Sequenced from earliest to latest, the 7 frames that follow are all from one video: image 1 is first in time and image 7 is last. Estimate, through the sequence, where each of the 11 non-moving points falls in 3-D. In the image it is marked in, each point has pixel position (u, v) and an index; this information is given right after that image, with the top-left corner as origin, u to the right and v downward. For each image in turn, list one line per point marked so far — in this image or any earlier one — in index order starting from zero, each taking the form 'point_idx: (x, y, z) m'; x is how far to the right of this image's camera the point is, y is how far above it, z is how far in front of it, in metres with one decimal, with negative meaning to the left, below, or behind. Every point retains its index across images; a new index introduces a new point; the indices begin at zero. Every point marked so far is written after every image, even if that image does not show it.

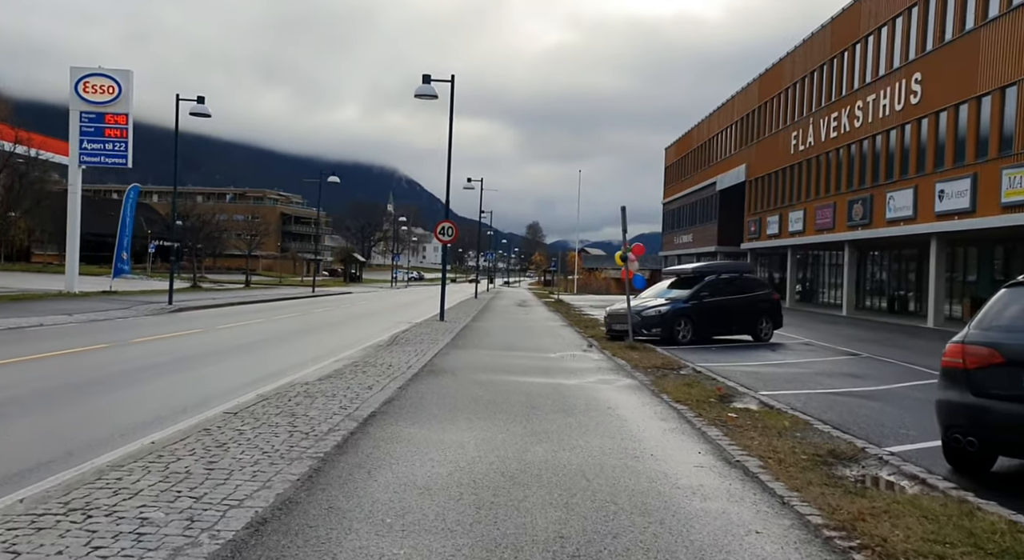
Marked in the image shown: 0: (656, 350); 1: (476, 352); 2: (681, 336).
0: (+3.3, -1.6, +16.3) m
1: (-0.7, -1.5, +14.1) m
2: (+4.4, -1.4, +18.3) m
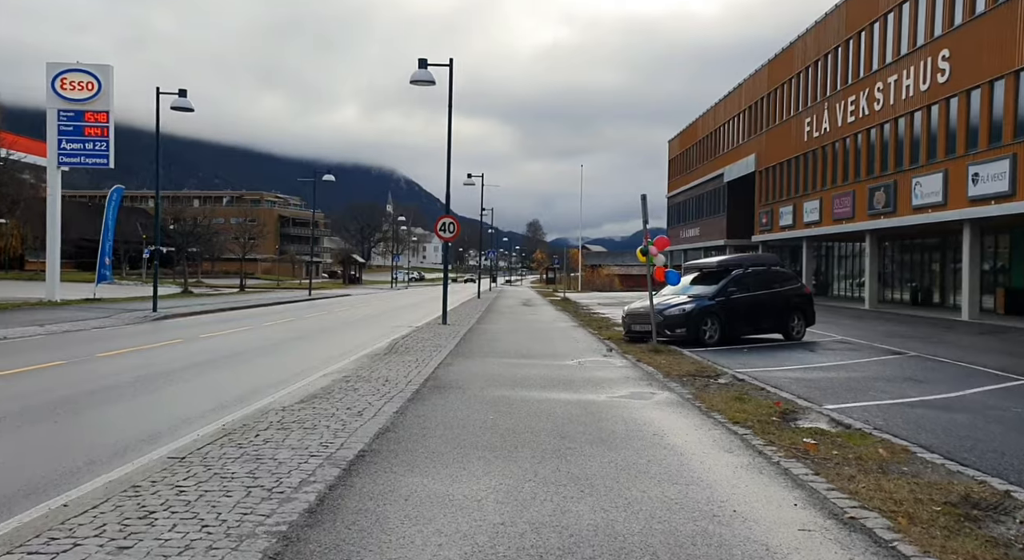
0: (+3.5, -1.5, +14.6) m
1: (-0.5, -1.5, +12.5) m
2: (+4.6, -1.3, +16.7) m
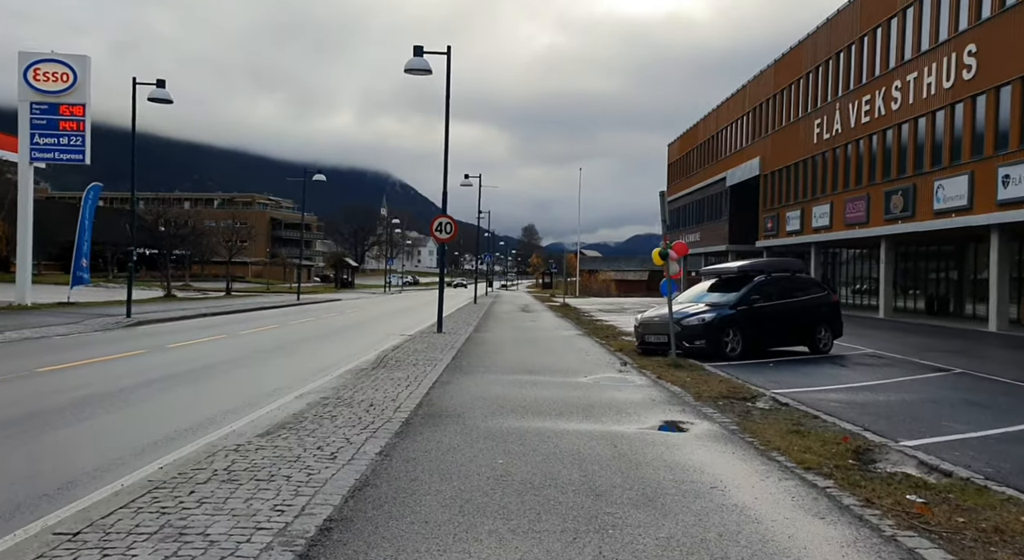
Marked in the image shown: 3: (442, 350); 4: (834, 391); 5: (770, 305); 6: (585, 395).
0: (+3.6, -1.7, +13.1) m
1: (-0.4, -1.6, +10.9) m
2: (+4.7, -1.5, +15.2) m
3: (-1.5, -1.5, +15.2) m
4: (+5.0, -1.7, +11.1) m
5: (+5.7, -0.6, +15.9) m
6: (+1.0, -1.6, +9.8) m
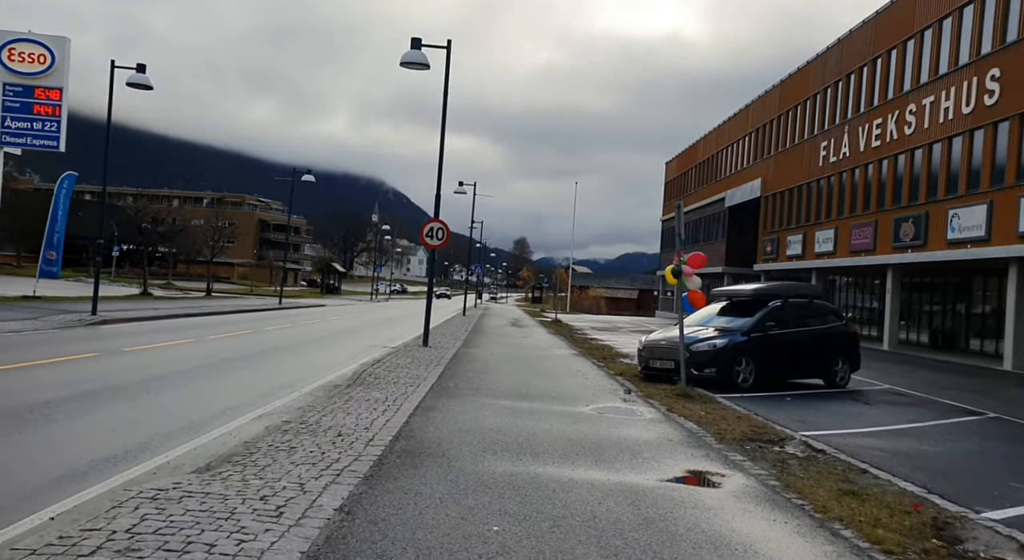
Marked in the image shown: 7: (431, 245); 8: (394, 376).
0: (+3.5, -2.1, +11.8) m
1: (-0.5, -1.7, +9.6) m
2: (+4.5, -1.9, +13.9) m
3: (-1.6, -1.7, +13.8) m
4: (+4.9, -2.1, +9.8) m
5: (+5.6, -1.1, +14.6) m
6: (+0.9, -1.8, +8.5) m
7: (-2.2, +0.9, +19.1) m
8: (-2.1, -1.7, +12.3) m
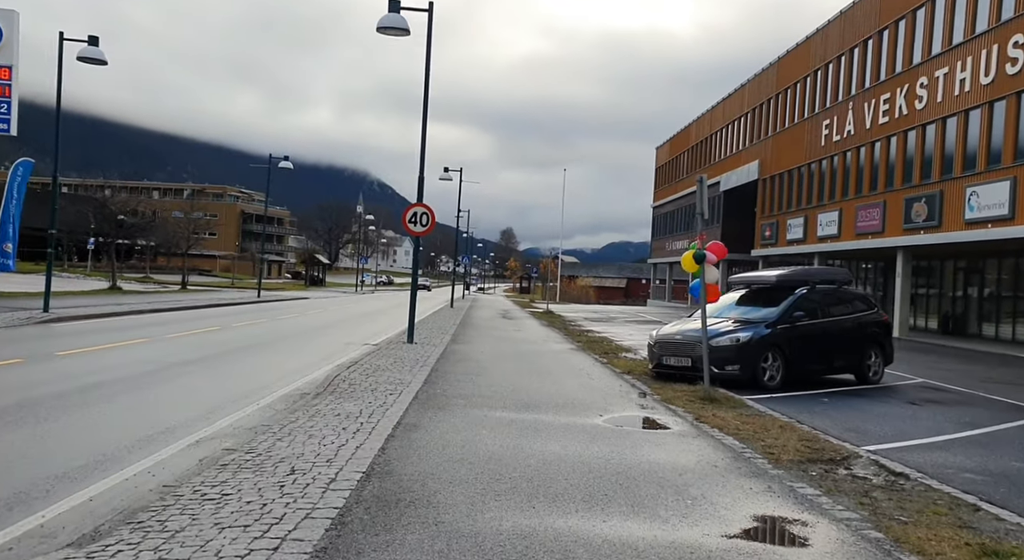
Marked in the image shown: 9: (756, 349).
0: (+3.4, -1.8, +10.2) m
1: (-0.5, -1.6, +7.9) m
2: (+4.4, -1.7, +12.3) m
3: (-1.7, -1.5, +12.1) m
4: (+4.9, -1.9, +8.2) m
5: (+5.5, -0.8, +13.0) m
6: (+1.0, -1.7, +6.8) m
7: (-2.4, +1.2, +17.3) m
8: (-2.1, -1.5, +10.6) m
9: (+4.2, -1.2, +12.1) m
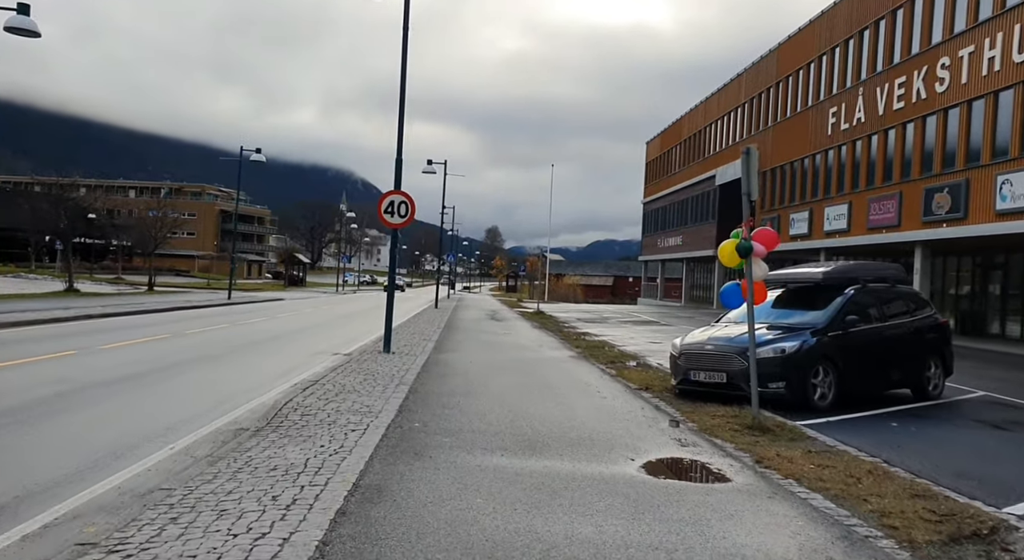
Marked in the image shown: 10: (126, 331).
0: (+3.4, -1.8, +8.0) m
1: (-0.5, -1.6, +5.6) m
2: (+4.4, -1.6, +10.1) m
3: (-1.7, -1.5, +9.8) m
4: (+5.0, -1.9, +6.0) m
5: (+5.4, -0.8, +10.9) m
6: (+1.0, -1.6, +4.6) m
7: (-2.6, +1.2, +15.0) m
8: (-2.1, -1.5, +8.3) m
9: (+4.1, -1.1, +9.9) m
10: (-9.7, -1.3, +17.9) m
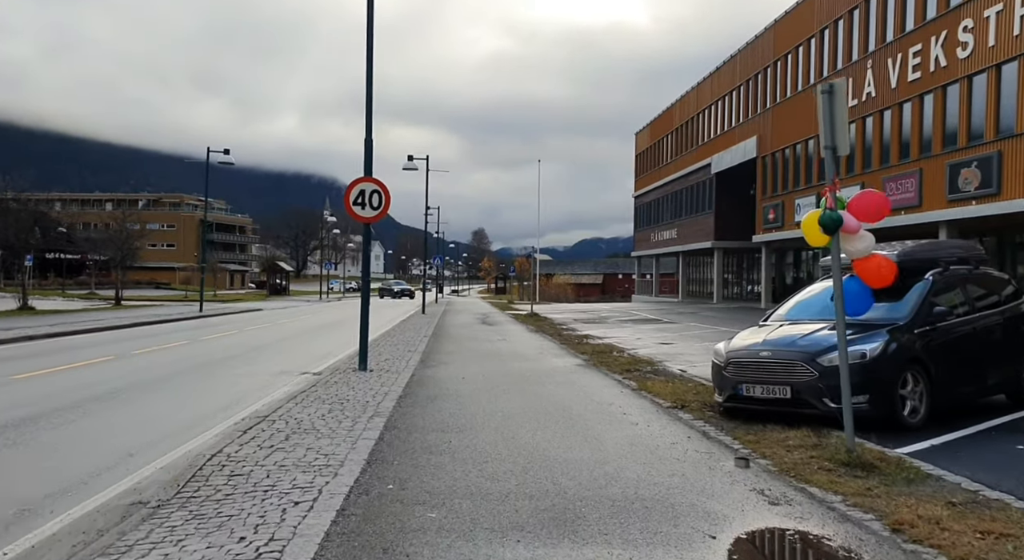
0: (+3.5, -1.6, +5.8) m
1: (-0.3, -1.6, +3.3) m
2: (+4.4, -1.4, +7.9) m
3: (-1.7, -1.5, +7.5) m
4: (+5.1, -1.7, +3.9) m
5: (+5.5, -0.5, +8.7) m
6: (+1.2, -1.6, +2.3) m
7: (-2.7, +1.1, +12.7) m
8: (-2.0, -1.6, +6.0) m
9: (+4.2, -1.0, +7.7) m
10: (-9.8, -1.6, +15.5) m
